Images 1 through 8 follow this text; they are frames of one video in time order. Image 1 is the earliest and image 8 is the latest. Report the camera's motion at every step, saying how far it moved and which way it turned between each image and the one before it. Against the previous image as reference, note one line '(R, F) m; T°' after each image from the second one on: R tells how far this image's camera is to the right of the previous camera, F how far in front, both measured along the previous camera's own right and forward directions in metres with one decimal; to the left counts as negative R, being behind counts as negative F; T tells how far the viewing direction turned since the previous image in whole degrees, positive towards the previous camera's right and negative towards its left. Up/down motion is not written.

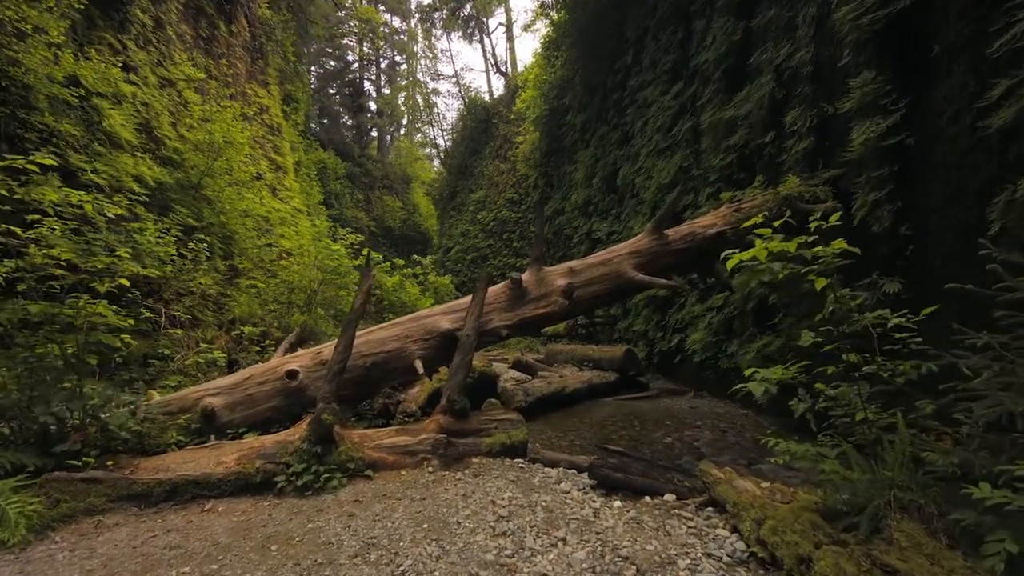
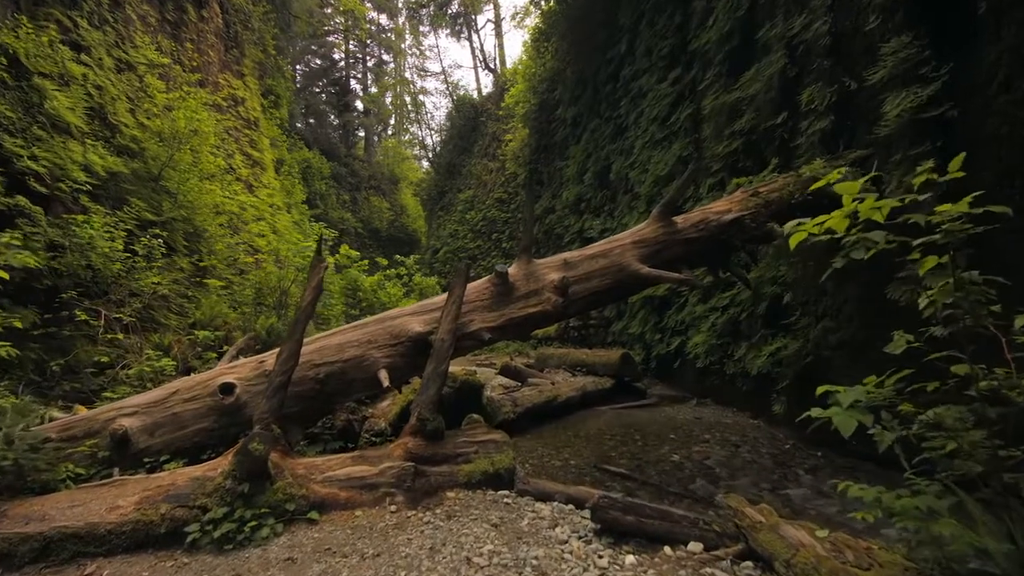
(0.0, +0.6) m; +1°
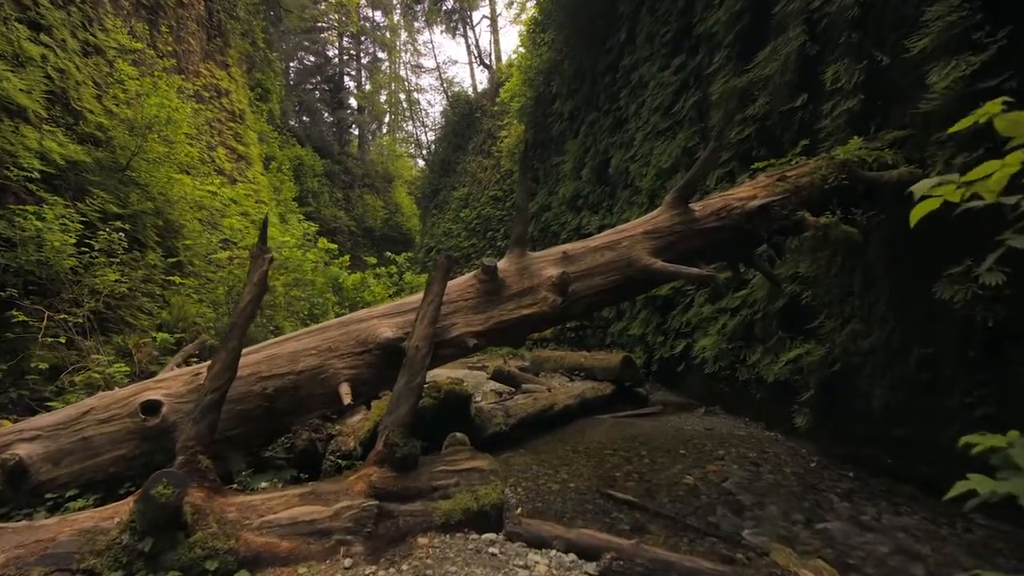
(0.0, +0.5) m; 0°
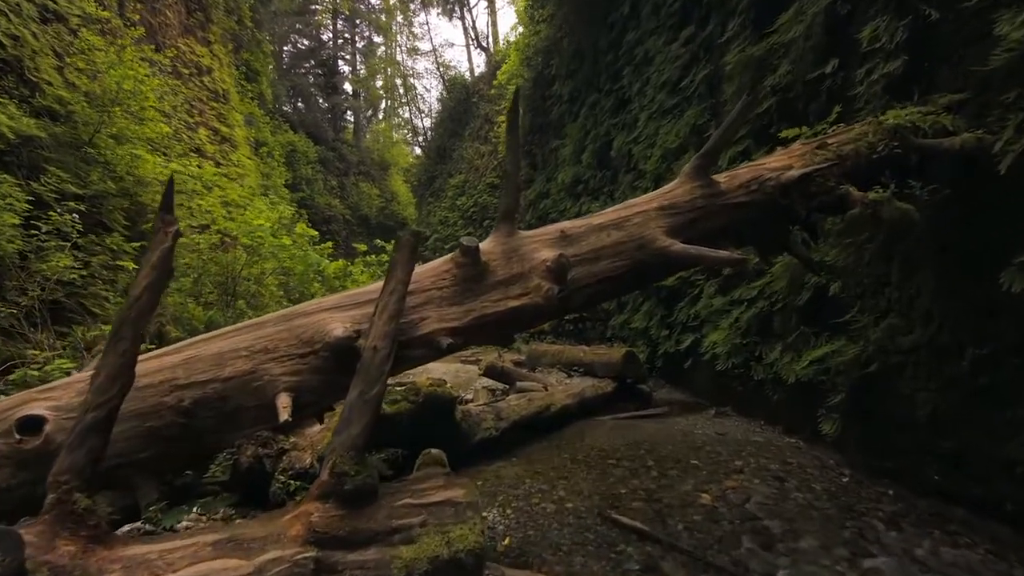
(+0.1, +0.6) m; 0°
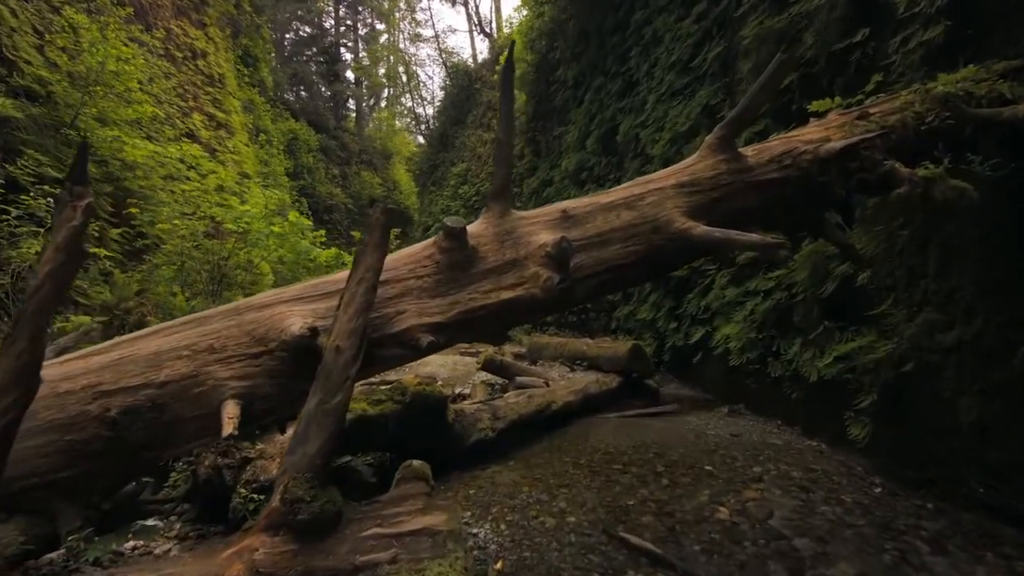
(0.0, +0.4) m; 0°
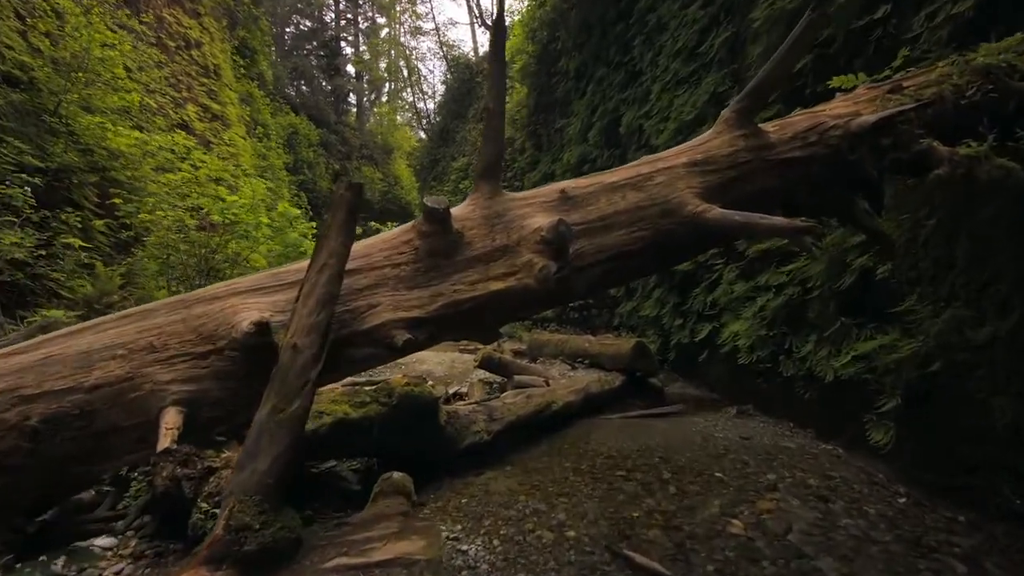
(0.0, +0.3) m; 0°
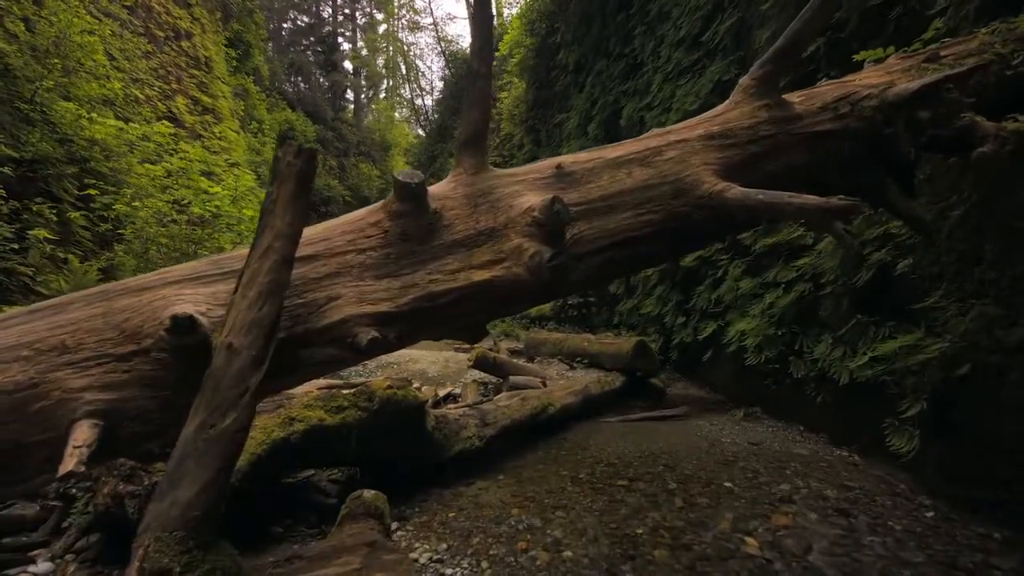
(0.0, +0.3) m; 0°
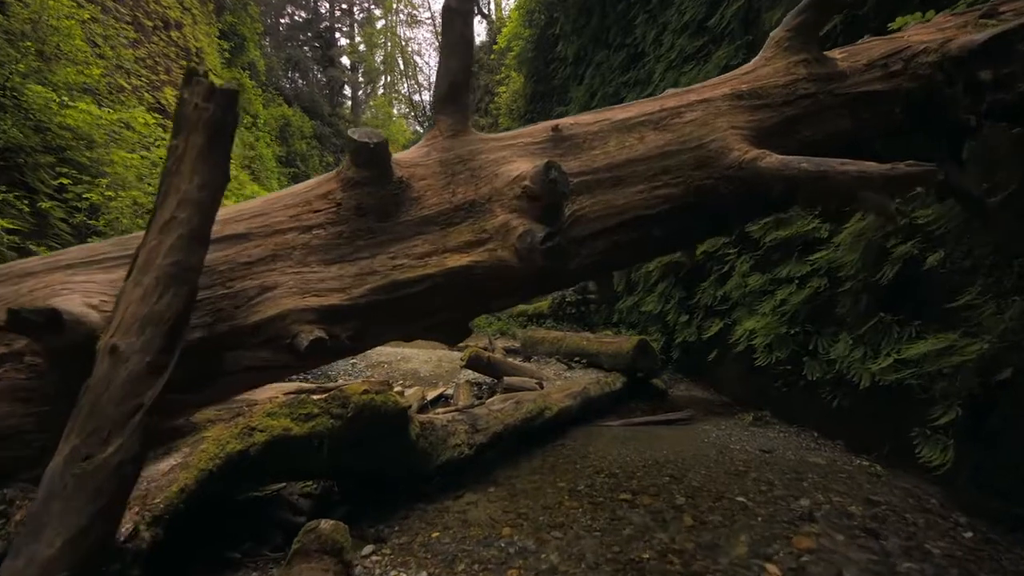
(0.0, +0.3) m; 0°
